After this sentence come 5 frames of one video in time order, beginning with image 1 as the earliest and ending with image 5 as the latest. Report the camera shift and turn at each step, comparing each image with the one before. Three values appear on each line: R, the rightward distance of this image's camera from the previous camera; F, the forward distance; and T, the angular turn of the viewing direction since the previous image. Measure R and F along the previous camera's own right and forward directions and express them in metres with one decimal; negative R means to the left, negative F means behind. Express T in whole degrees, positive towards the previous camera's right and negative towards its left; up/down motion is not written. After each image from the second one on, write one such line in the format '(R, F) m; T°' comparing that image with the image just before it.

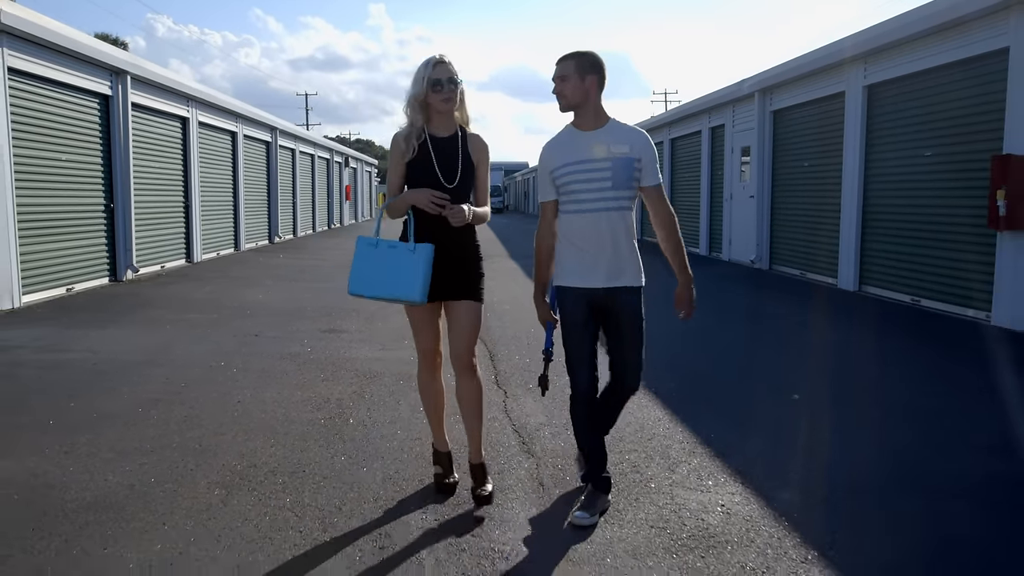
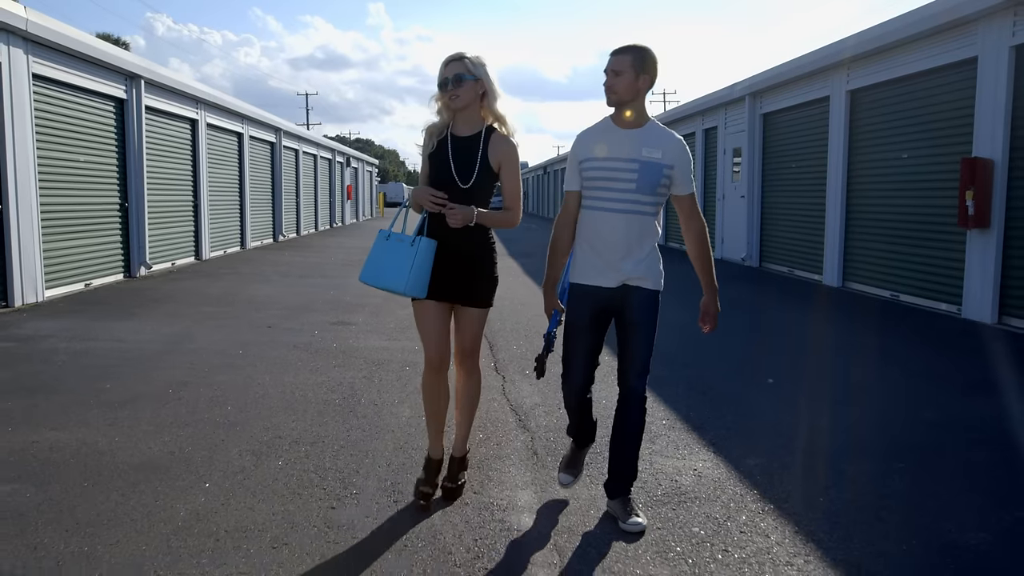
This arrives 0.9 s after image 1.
(0.0, -0.5) m; 0°
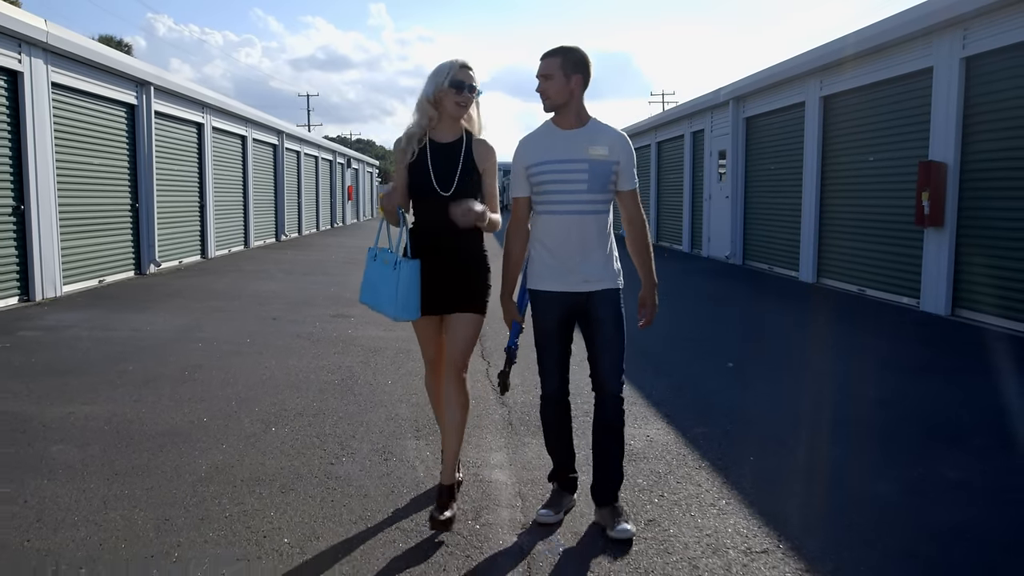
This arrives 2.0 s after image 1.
(+0.1, -0.6) m; 0°
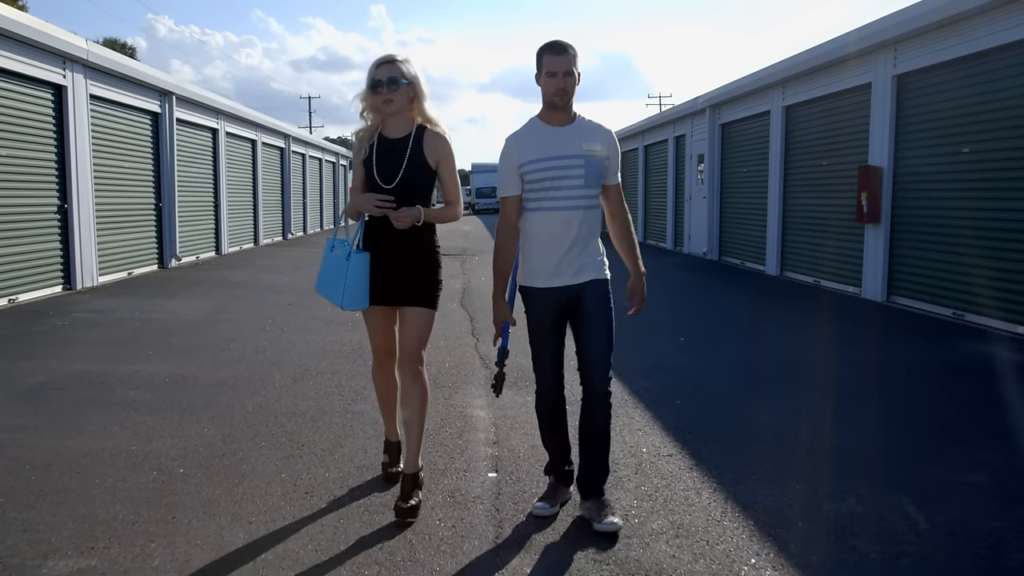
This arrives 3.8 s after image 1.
(+0.1, -1.2) m; 0°
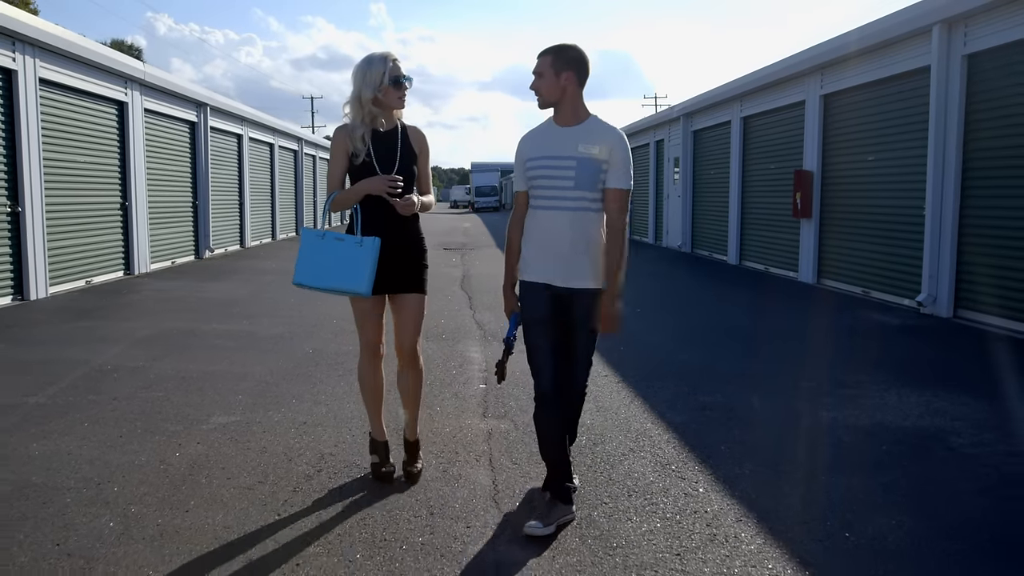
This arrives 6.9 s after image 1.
(+0.1, -1.9) m; 0°
